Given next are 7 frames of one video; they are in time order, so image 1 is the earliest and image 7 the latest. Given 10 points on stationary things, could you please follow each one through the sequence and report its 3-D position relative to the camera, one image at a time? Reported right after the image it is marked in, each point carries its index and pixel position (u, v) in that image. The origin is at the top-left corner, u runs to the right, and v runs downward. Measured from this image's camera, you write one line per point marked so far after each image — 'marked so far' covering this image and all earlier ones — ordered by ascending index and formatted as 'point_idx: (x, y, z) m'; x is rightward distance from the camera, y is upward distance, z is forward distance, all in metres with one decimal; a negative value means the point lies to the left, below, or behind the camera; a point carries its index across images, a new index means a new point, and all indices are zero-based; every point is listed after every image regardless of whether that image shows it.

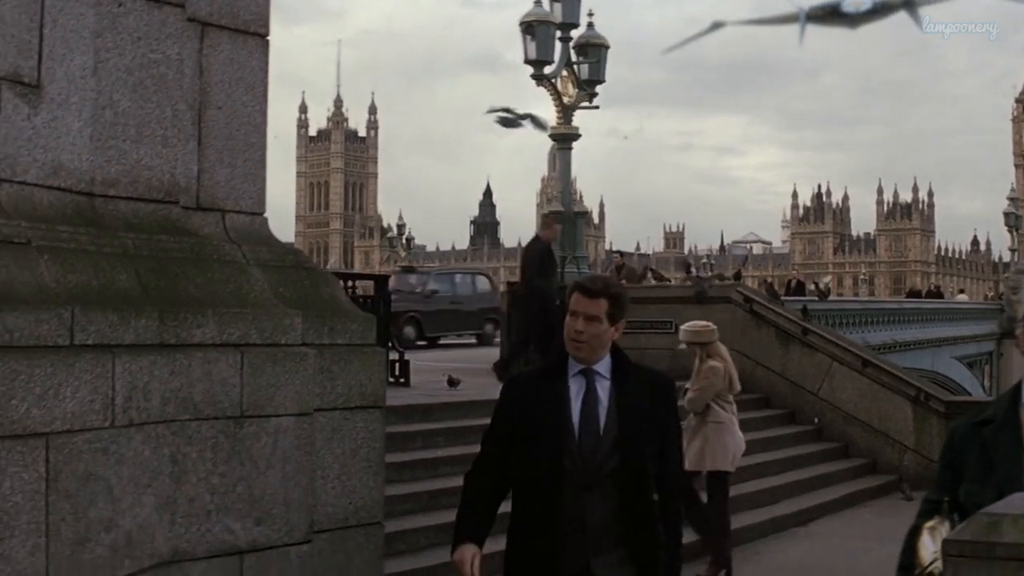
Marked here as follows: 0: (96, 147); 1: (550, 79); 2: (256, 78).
0: (-1.8, +0.6, +5.3) m
1: (+0.3, +1.6, +9.1) m
2: (-1.2, +1.0, +5.9) m
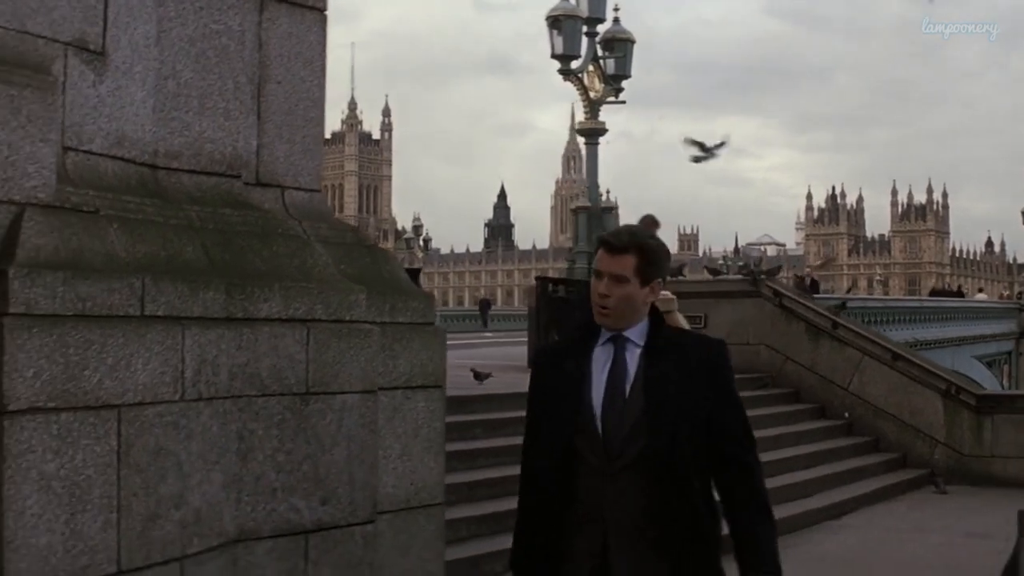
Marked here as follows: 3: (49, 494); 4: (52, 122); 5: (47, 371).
0: (-1.5, +0.7, +5.2) m
1: (+0.5, +1.6, +9.1) m
2: (-0.9, +1.1, +5.8) m
3: (-1.7, -0.8, +4.5) m
4: (-1.8, +0.6, +4.8) m
5: (-1.7, -0.3, +4.5) m
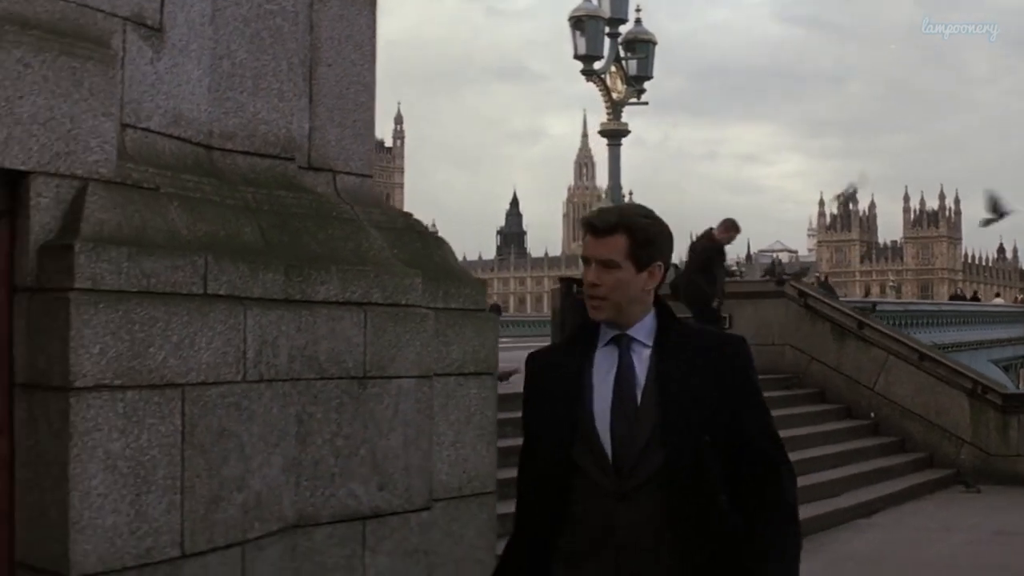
0: (-1.3, +0.8, +5.2) m
1: (+0.6, +1.6, +9.1) m
2: (-0.7, +1.2, +5.8) m
3: (-1.4, -0.7, +4.4) m
4: (-1.5, +0.7, +4.7) m
5: (-1.4, -0.2, +4.4) m
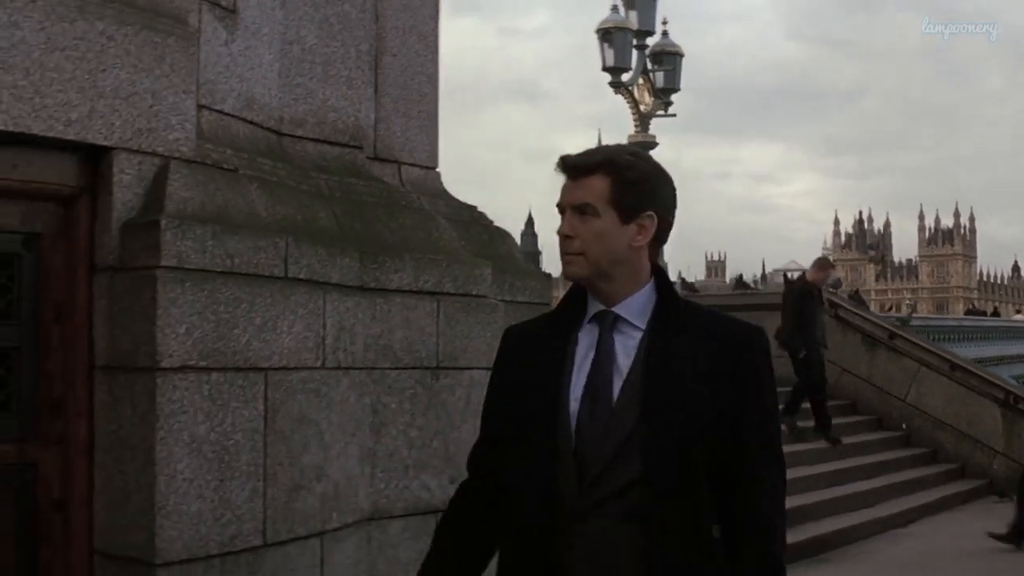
0: (-0.9, +0.8, +5.1) m
1: (+0.8, +1.5, +9.0) m
2: (-0.4, +1.2, +5.7) m
3: (-1.1, -0.6, +4.2) m
4: (-1.2, +0.8, +4.6) m
5: (-1.1, -0.1, +4.2) m
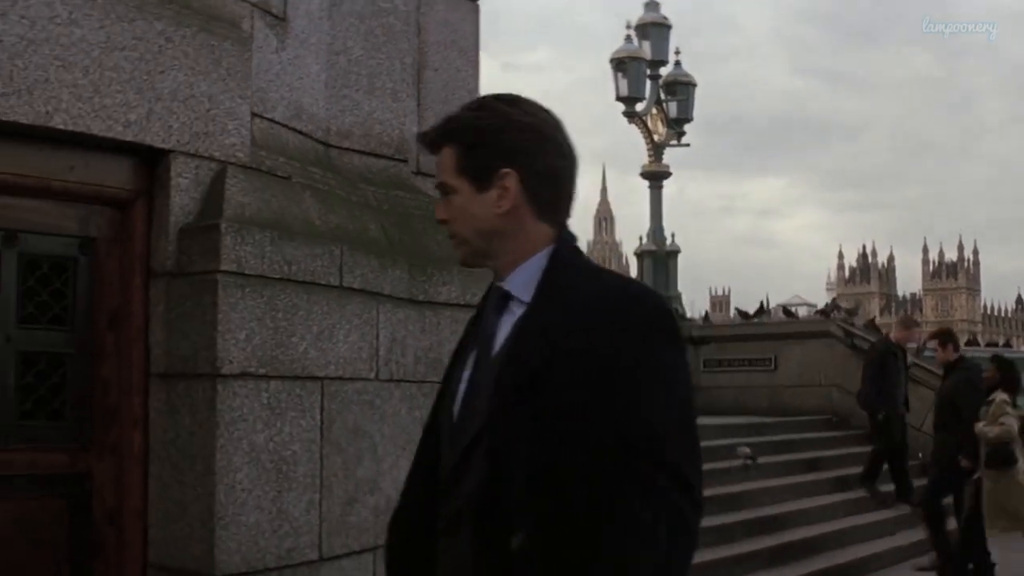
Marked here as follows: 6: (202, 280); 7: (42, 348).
0: (-0.7, +0.8, +5.0) m
1: (+0.9, +1.3, +9.1) m
2: (-0.2, +1.1, +5.7) m
3: (-0.8, -0.6, +4.1) m
4: (-1.0, +0.8, +4.5) m
5: (-0.9, -0.2, +4.1) m
6: (-1.0, 0.0, +4.1) m
7: (-1.5, -0.2, +4.0) m
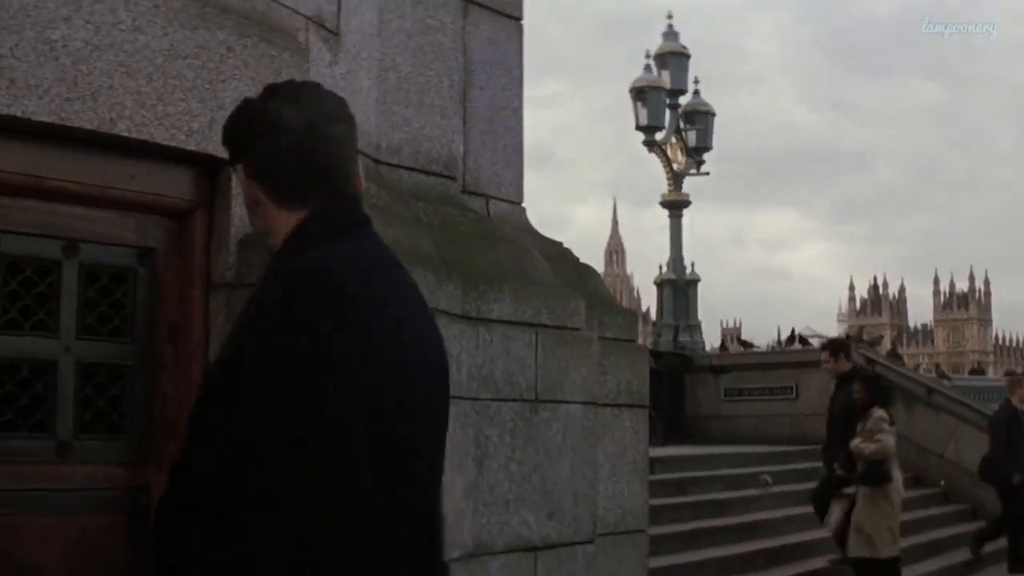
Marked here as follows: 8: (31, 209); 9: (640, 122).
0: (-0.5, +0.7, +5.0) m
1: (+1.1, +1.1, +9.1) m
2: (0.0, +1.0, +5.7) m
3: (-0.6, -0.6, +4.0) m
4: (-0.8, +0.7, +4.5) m
5: (-0.6, -0.2, +4.1) m
6: (-0.8, 0.0, +4.0) m
7: (-1.3, -0.2, +3.9) m
8: (-1.5, +0.2, +3.9) m
9: (+1.8, +2.2, +16.2) m
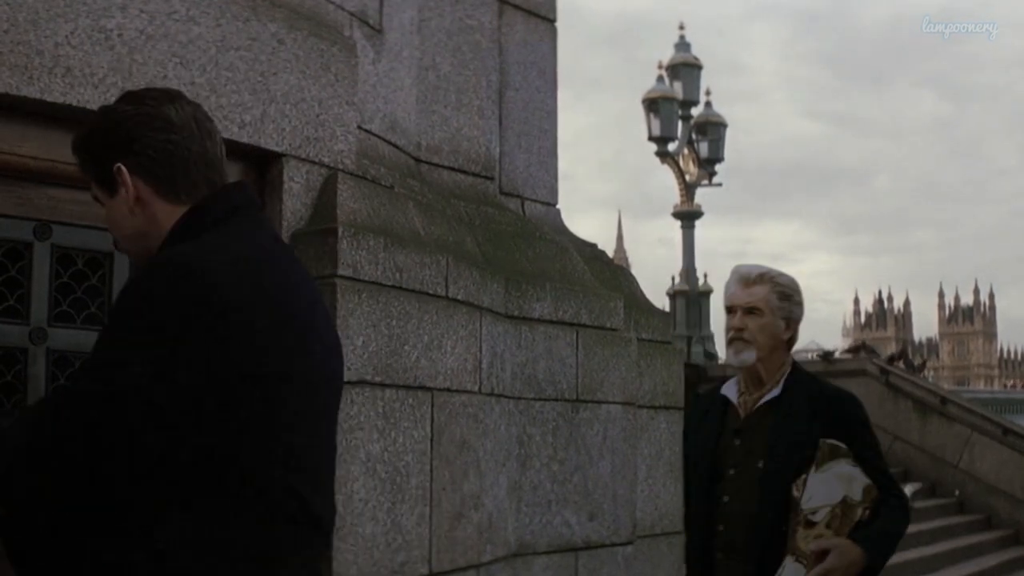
0: (-0.4, +0.7, +5.0) m
1: (+1.2, +1.0, +9.1) m
2: (+0.1, +1.0, +5.7) m
3: (-0.4, -0.6, +4.0) m
4: (-0.6, +0.7, +4.5) m
5: (-0.5, -0.2, +4.0) m
6: (-0.6, 0.0, +4.0) m
7: (-1.1, -0.2, +3.9) m
8: (-1.3, +0.3, +3.9) m
9: (+1.7, +2.0, +16.2) m
